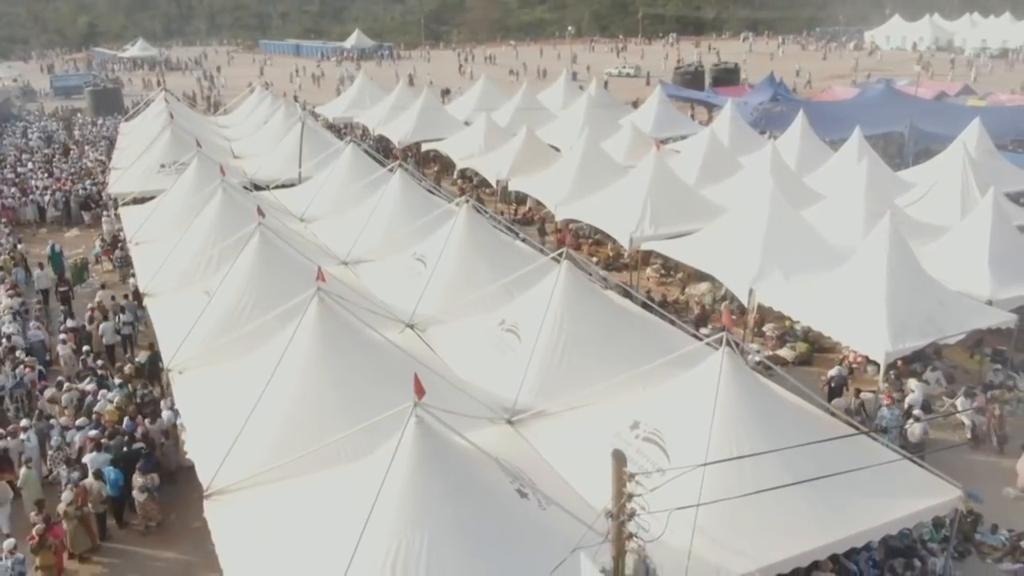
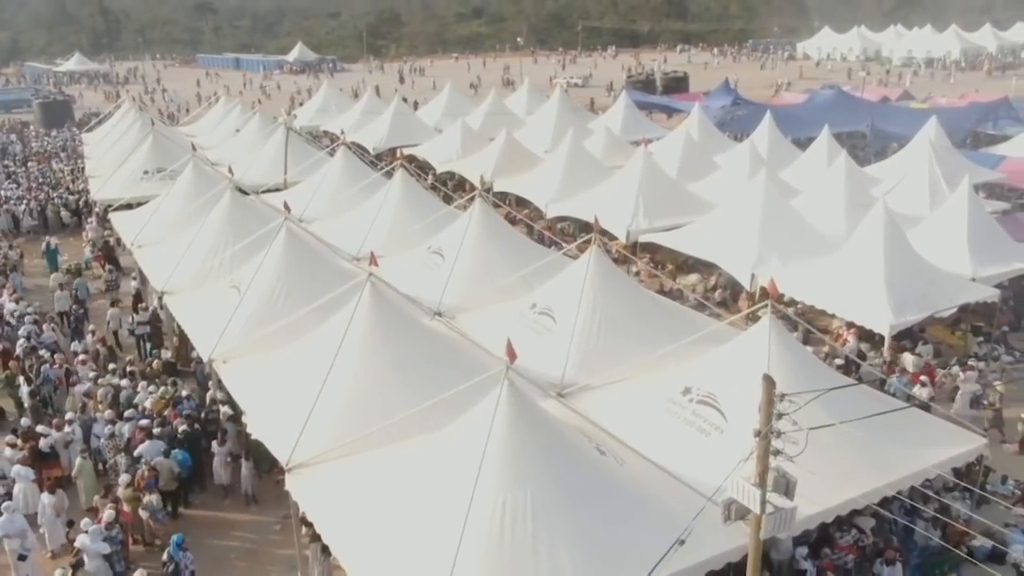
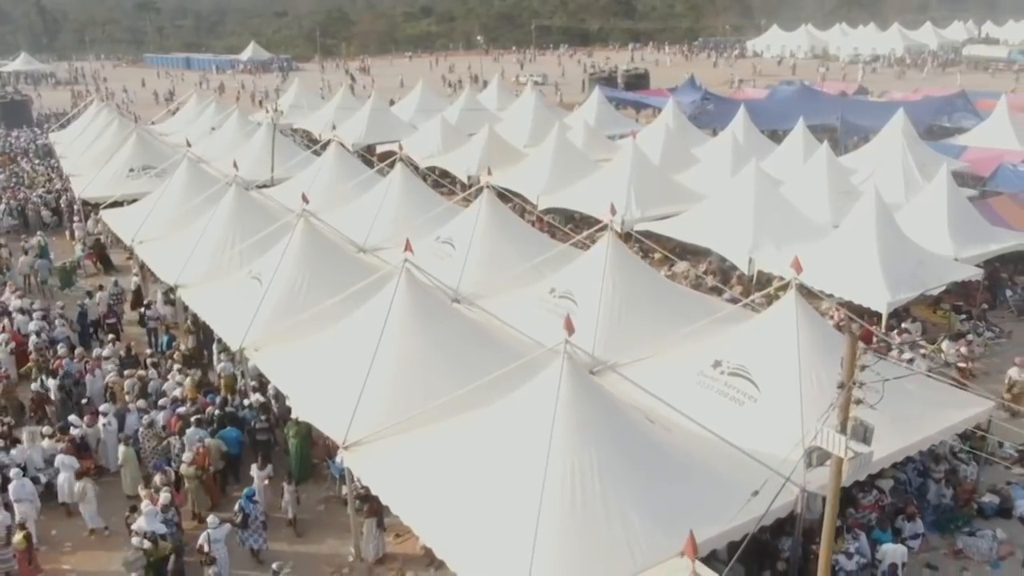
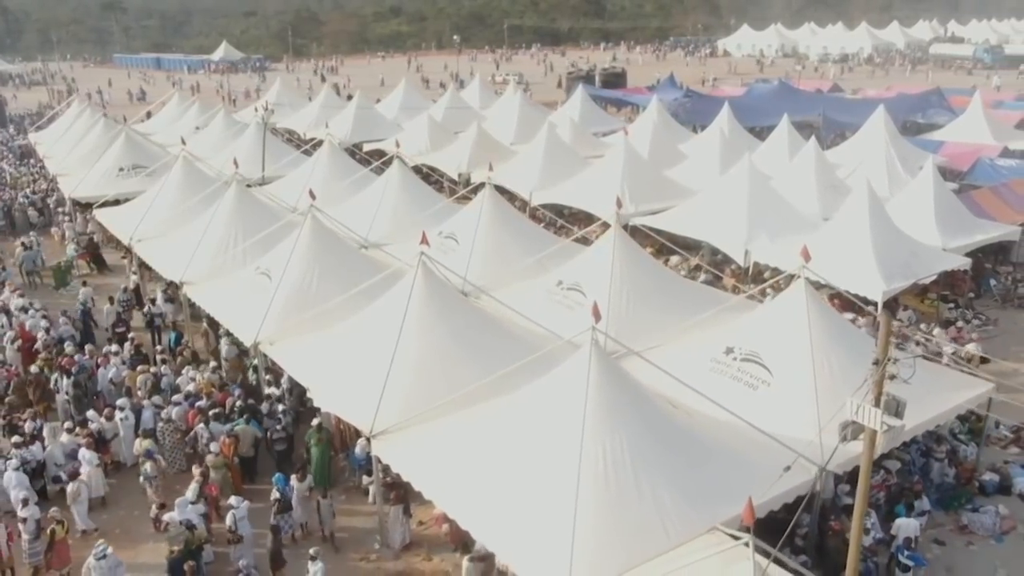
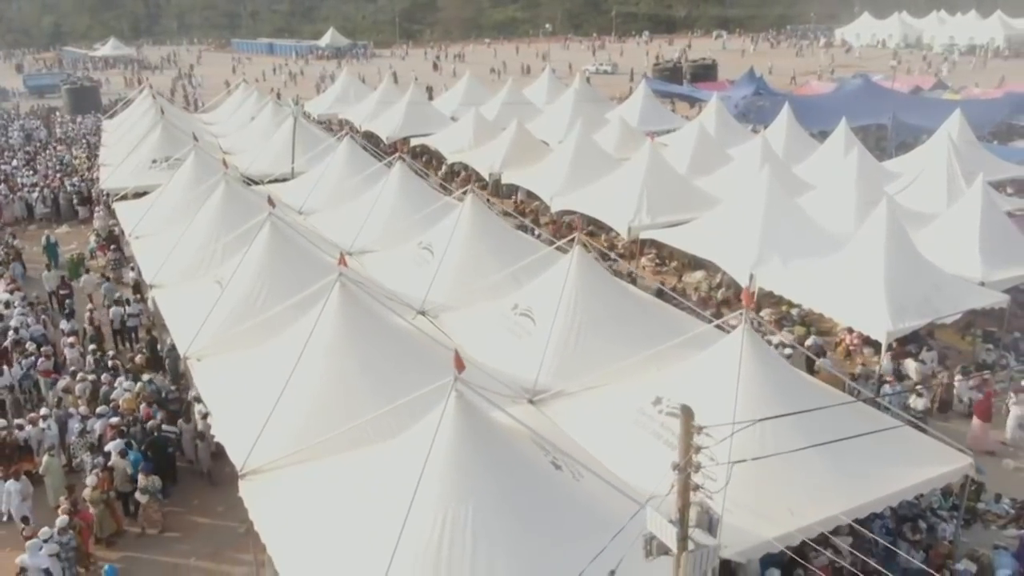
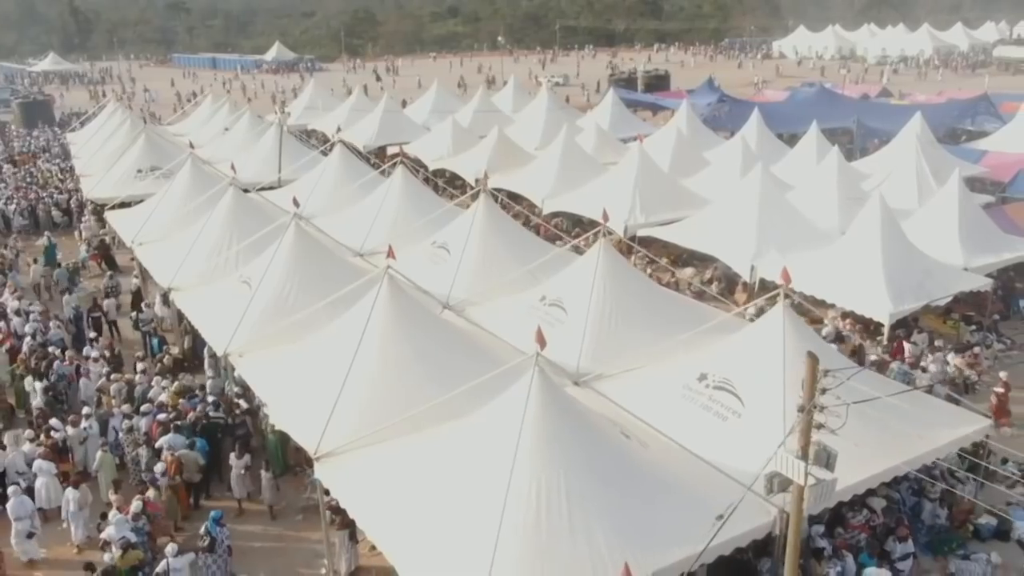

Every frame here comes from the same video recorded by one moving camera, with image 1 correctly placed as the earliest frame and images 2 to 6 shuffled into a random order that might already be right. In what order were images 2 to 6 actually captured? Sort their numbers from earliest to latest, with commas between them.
5, 2, 6, 3, 4
